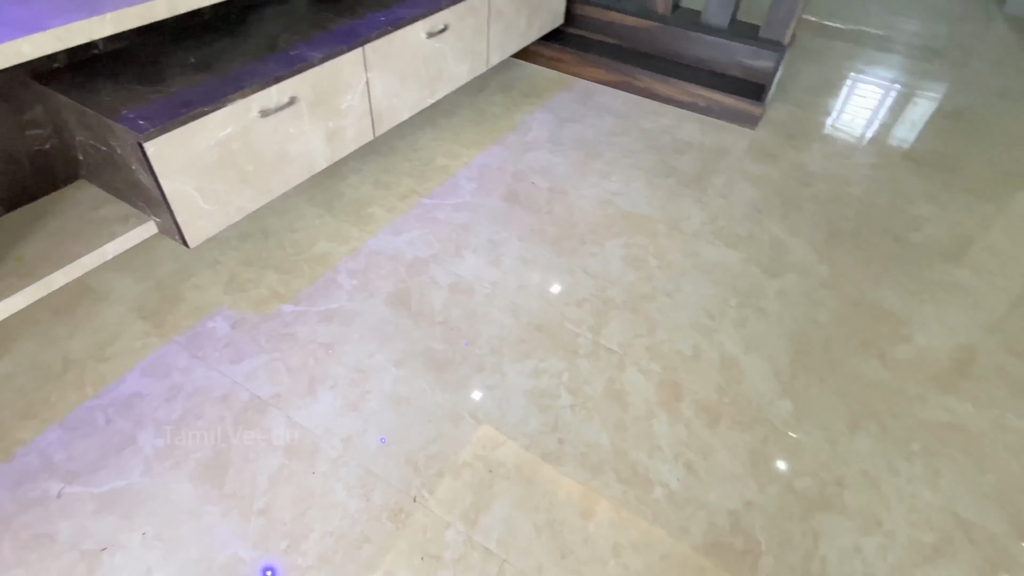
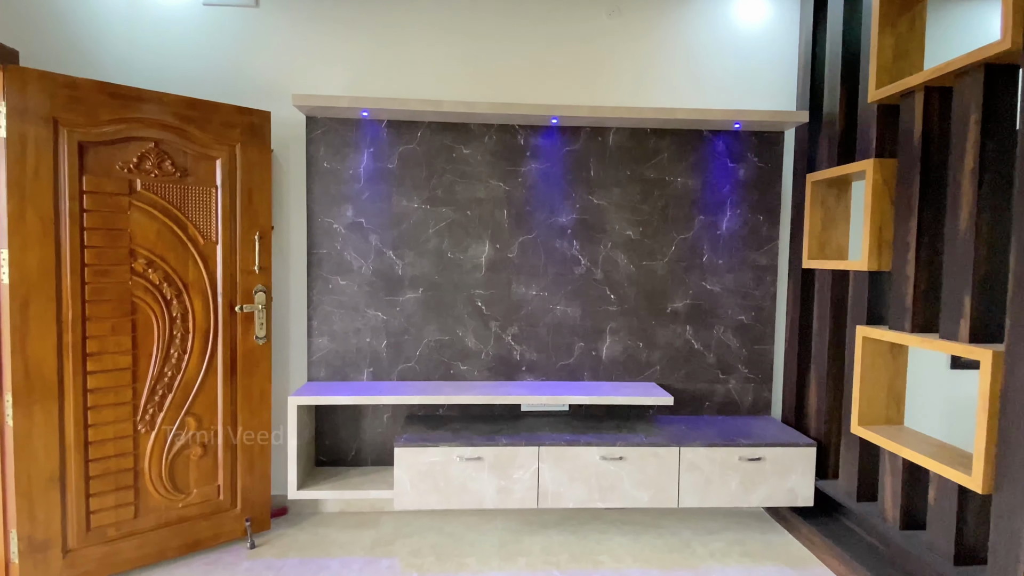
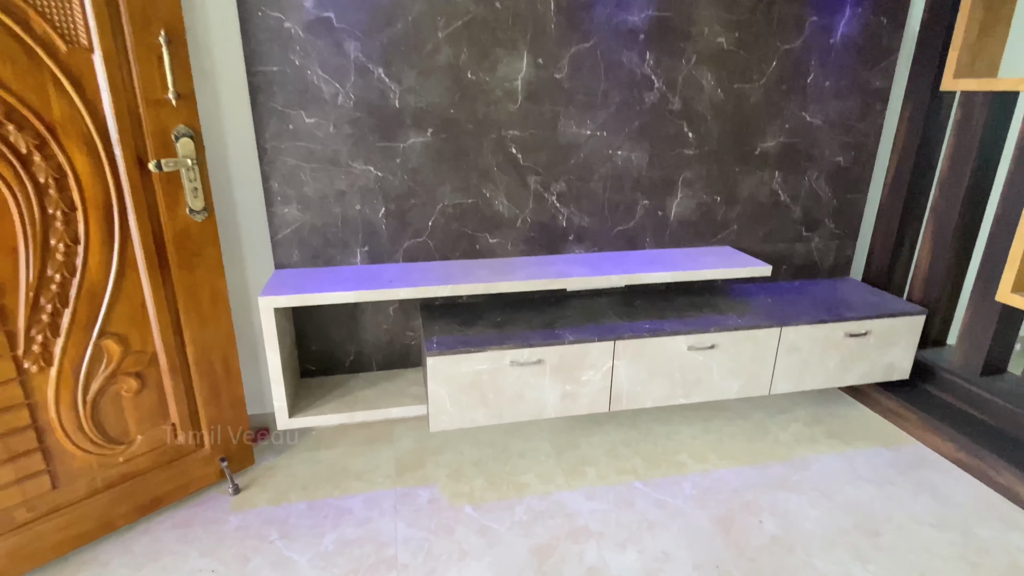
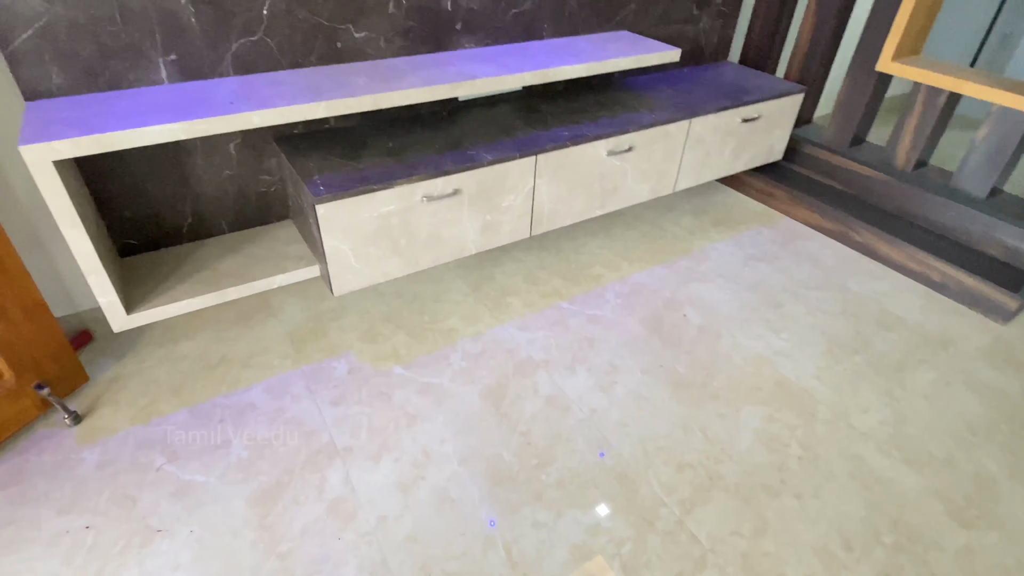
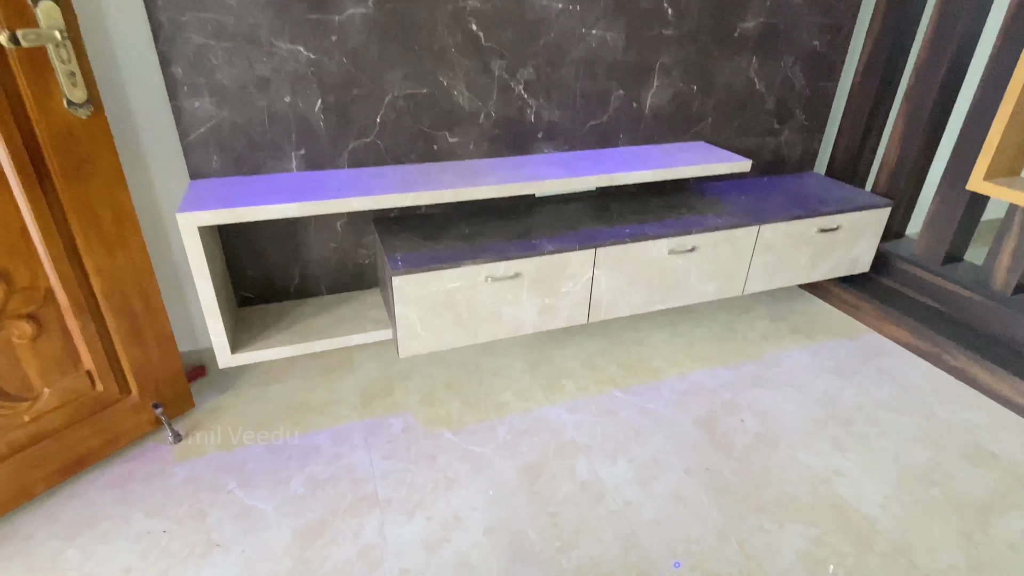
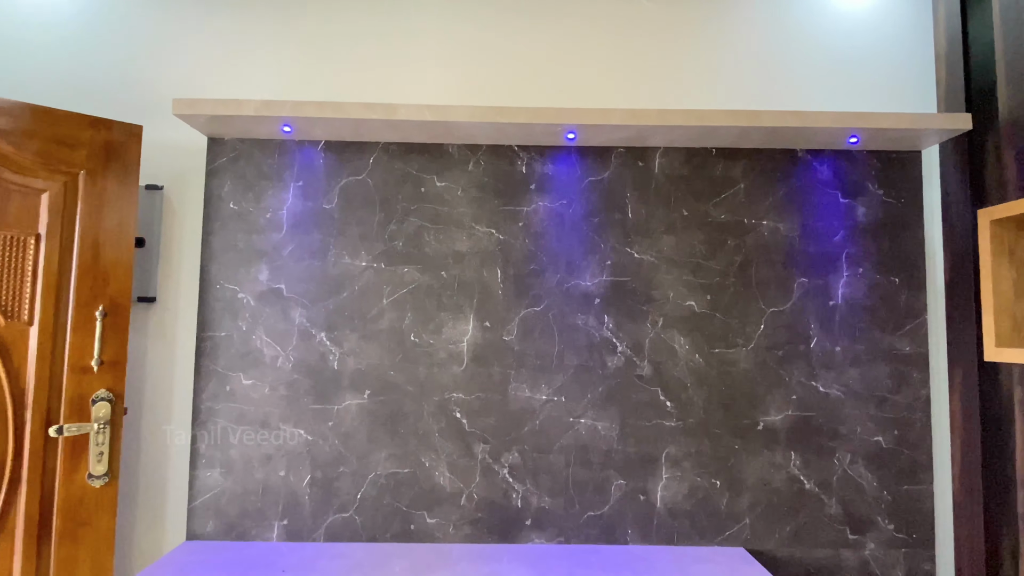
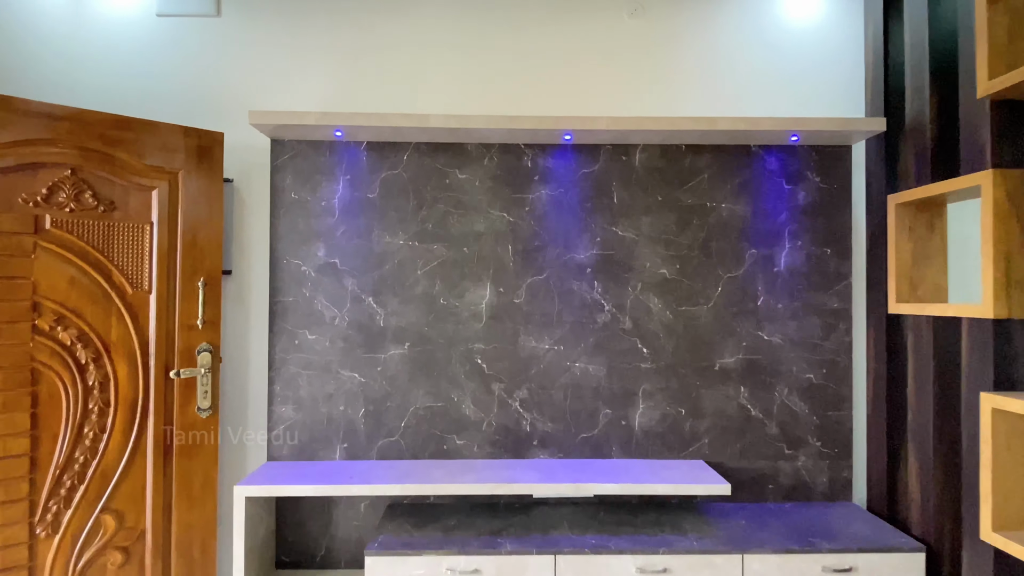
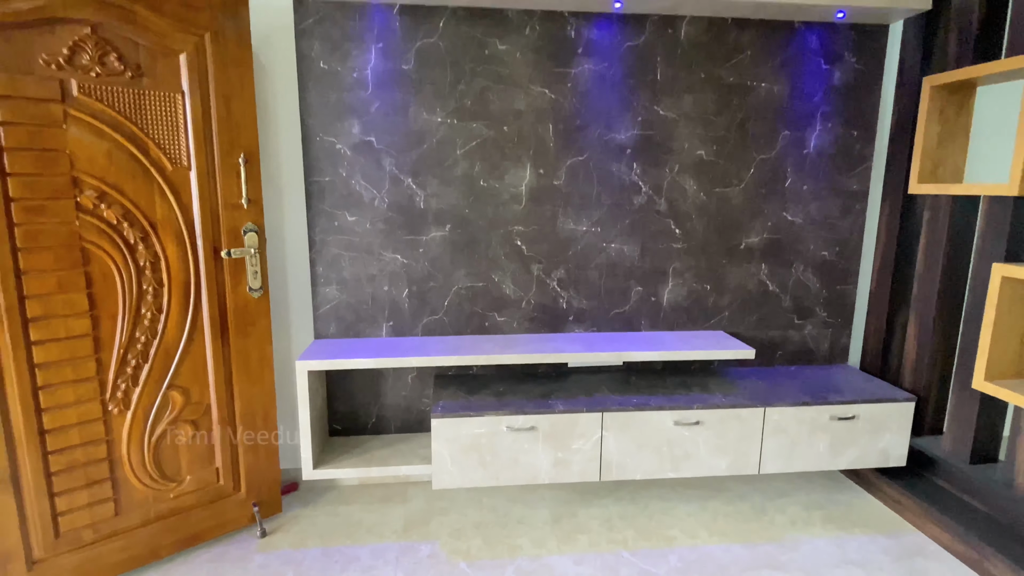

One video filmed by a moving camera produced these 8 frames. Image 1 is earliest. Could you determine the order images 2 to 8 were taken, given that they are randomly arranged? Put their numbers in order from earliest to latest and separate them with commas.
4, 5, 3, 8, 2, 7, 6
